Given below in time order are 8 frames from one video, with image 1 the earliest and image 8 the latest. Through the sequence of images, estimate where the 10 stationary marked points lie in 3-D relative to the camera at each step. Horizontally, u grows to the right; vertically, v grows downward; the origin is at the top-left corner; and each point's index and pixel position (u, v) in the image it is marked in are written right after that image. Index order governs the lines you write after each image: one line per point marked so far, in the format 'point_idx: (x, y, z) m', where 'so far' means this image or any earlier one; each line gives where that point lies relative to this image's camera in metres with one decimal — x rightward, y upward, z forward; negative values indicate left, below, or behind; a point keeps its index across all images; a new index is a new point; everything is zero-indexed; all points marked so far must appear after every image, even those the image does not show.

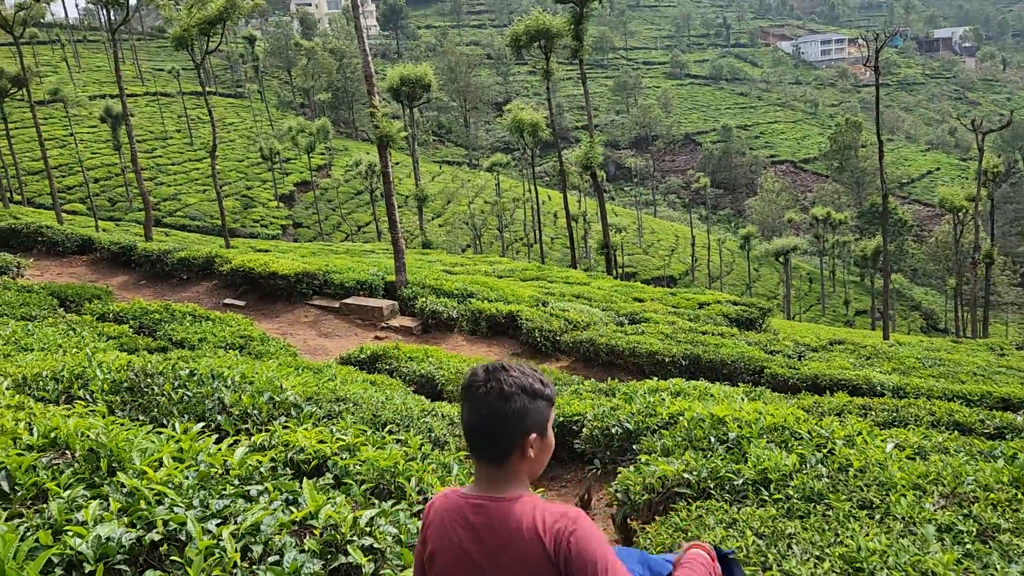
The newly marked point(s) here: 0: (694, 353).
0: (+2.6, -0.9, +11.4) m
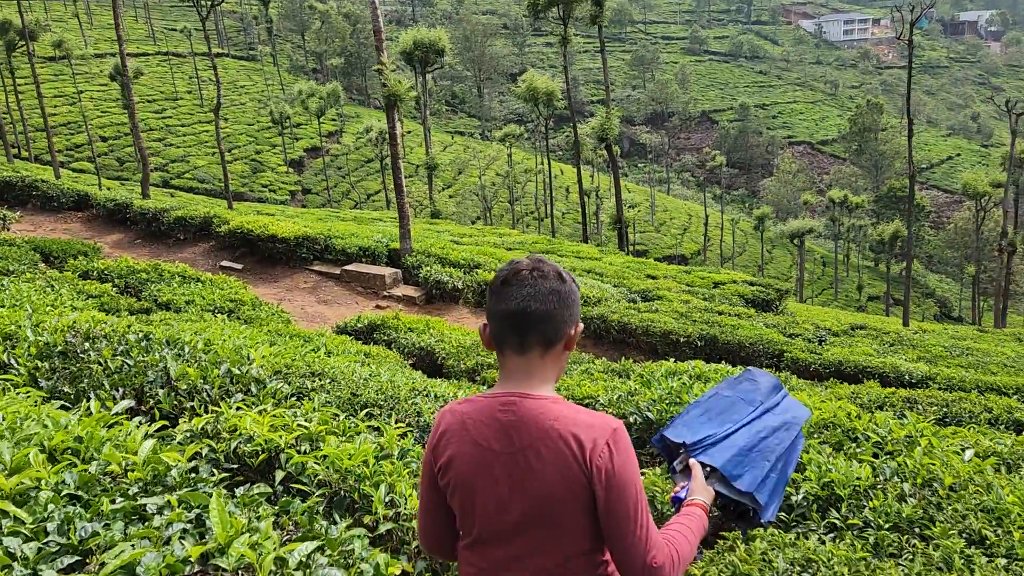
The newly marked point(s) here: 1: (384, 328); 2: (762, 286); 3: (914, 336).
0: (+2.6, -0.6, +10.8) m
1: (-1.4, -0.4, +8.6) m
2: (+5.4, 0.0, +17.5) m
3: (+7.0, -0.8, +14.1) m
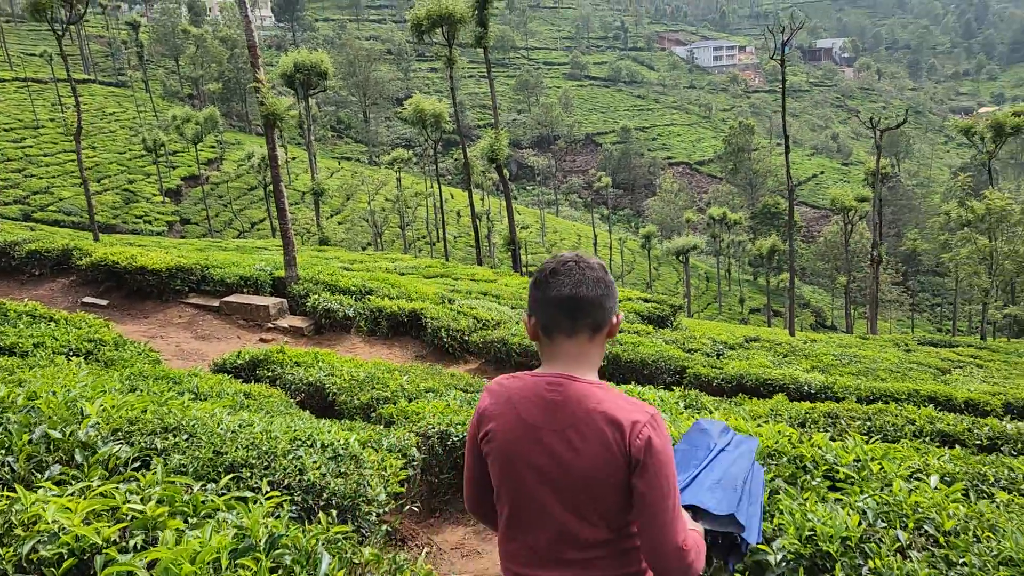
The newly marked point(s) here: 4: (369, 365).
0: (+1.3, -0.8, +10.6) m
1: (-2.4, -0.7, +7.9) m
2: (+3.1, -0.3, +17.6) m
3: (+5.2, -1.0, +14.4) m
4: (-1.4, -0.8, +7.9) m
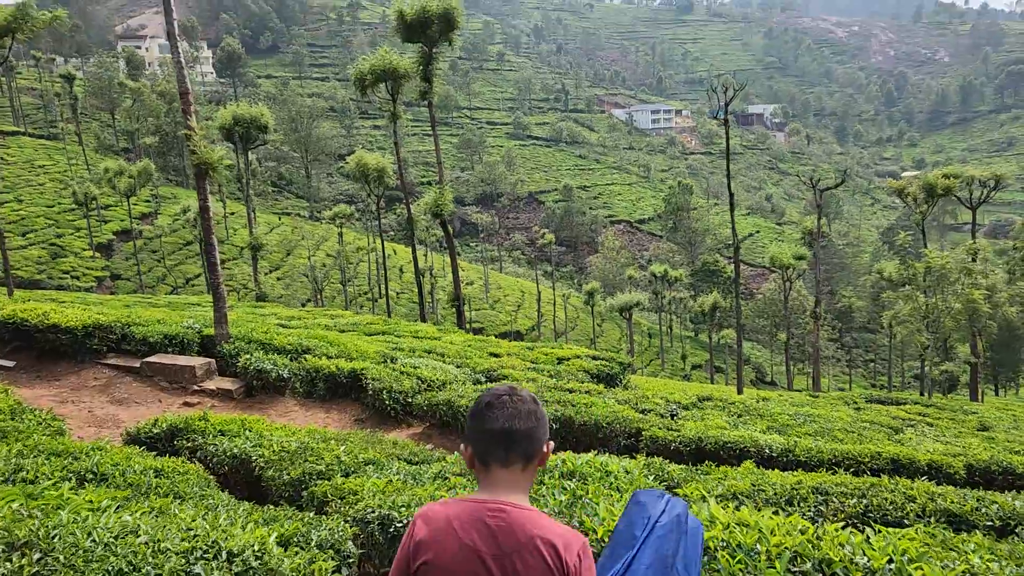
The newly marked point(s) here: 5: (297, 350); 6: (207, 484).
0: (+0.7, -1.6, +10.0) m
1: (-2.9, -1.3, +7.1) m
2: (+2.0, -1.5, +17.2) m
3: (+4.3, -2.0, +14.1) m
4: (-1.8, -1.3, +7.2) m
5: (-3.2, -0.9, +12.0) m
6: (-2.1, -1.3, +5.4) m
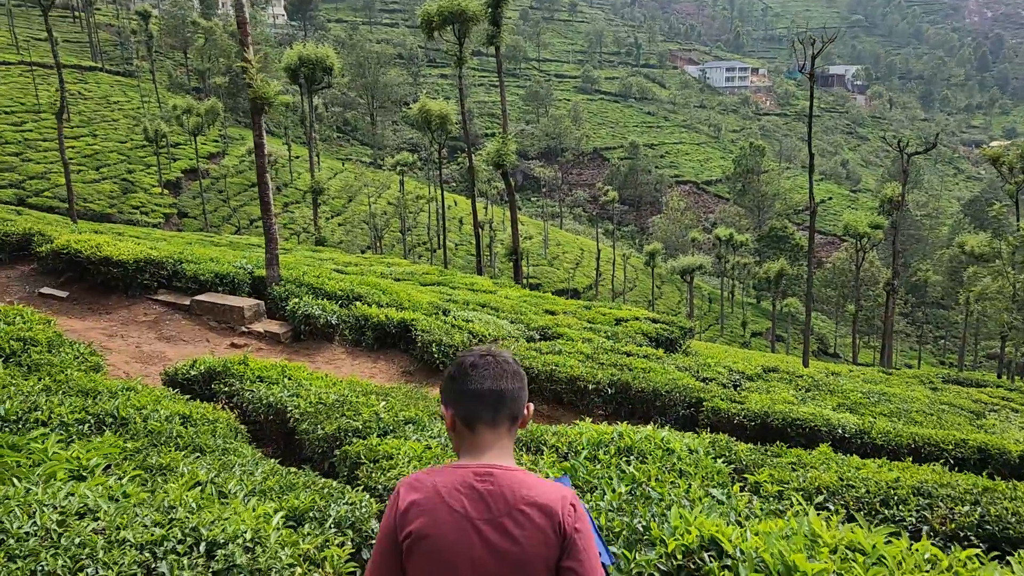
0: (+1.3, -1.1, +9.4) m
1: (-2.4, -0.7, +6.8) m
2: (+3.1, -0.7, +16.5) m
3: (+5.2, -1.5, +13.3) m
4: (-1.4, -0.8, +6.8) m
5: (-2.4, -0.1, +11.7) m
6: (-1.7, -0.9, +5.1) m
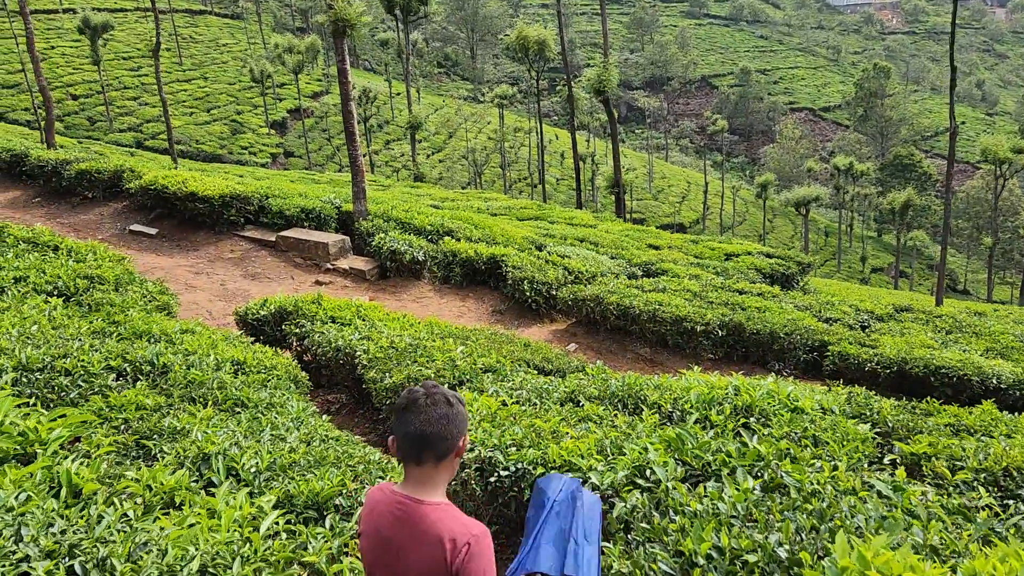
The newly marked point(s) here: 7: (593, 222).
0: (+2.3, -0.3, +8.5) m
1: (-1.7, -0.2, +6.3) m
2: (+5.0, +0.6, +15.2) m
3: (+6.7, -0.5, +11.8) m
4: (-0.7, -0.3, +6.2) m
5: (-1.0, +0.8, +11.1) m
6: (-1.2, -0.5, +4.5) m
7: (+1.8, +1.5, +18.1) m
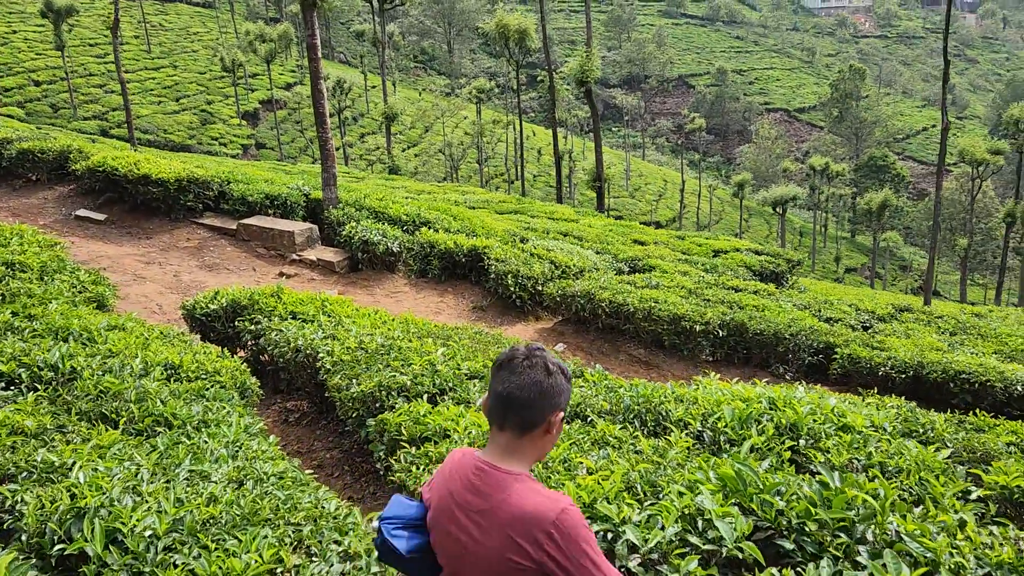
0: (+2.2, -0.3, +7.8) m
1: (-1.8, -0.2, +5.5) m
2: (+4.7, +0.6, +14.6) m
3: (+6.4, -0.5, +11.3) m
4: (-0.8, -0.2, +5.4) m
5: (-1.3, +0.9, +10.3) m
6: (-1.3, -0.5, +3.7) m
7: (+1.4, +1.6, +17.4) m
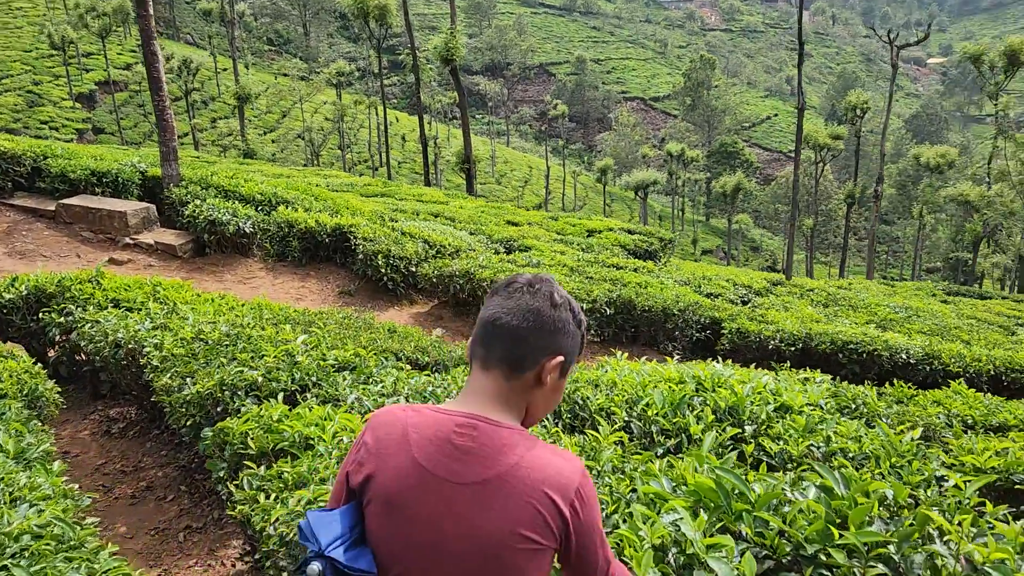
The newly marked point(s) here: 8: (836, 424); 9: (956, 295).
0: (+1.0, -0.1, +7.4) m
1: (-2.5, -0.1, +4.4) m
2: (+2.4, +1.0, +14.4) m
3: (+4.7, -0.1, +11.5) m
4: (-1.5, -0.1, +4.6) m
5: (-2.8, +1.0, +9.3) m
6: (-1.7, -0.4, +2.8) m
7: (-1.4, +1.9, +16.7) m
8: (+1.1, -0.5, +2.8) m
9: (+9.6, -0.2, +17.4) m
